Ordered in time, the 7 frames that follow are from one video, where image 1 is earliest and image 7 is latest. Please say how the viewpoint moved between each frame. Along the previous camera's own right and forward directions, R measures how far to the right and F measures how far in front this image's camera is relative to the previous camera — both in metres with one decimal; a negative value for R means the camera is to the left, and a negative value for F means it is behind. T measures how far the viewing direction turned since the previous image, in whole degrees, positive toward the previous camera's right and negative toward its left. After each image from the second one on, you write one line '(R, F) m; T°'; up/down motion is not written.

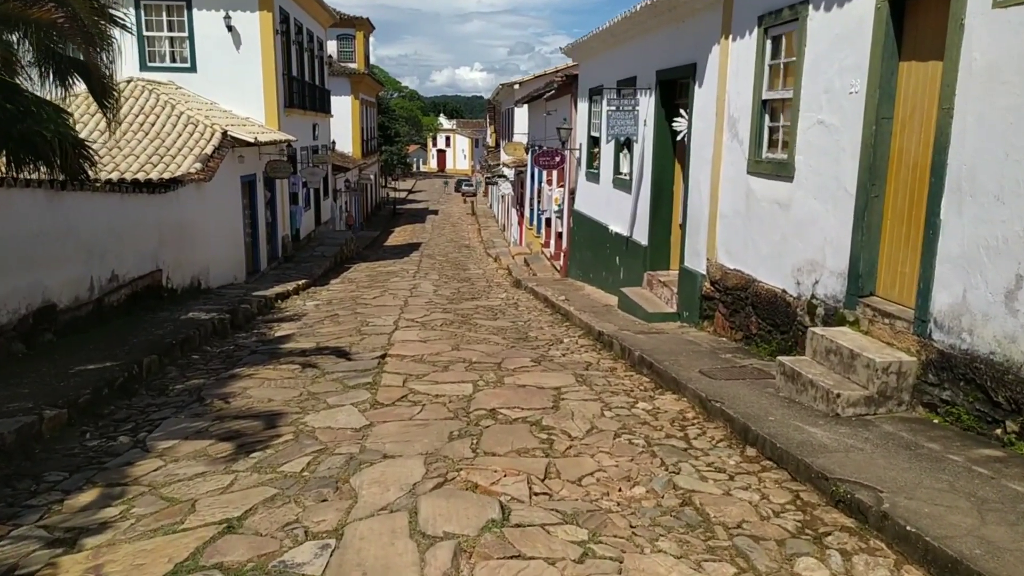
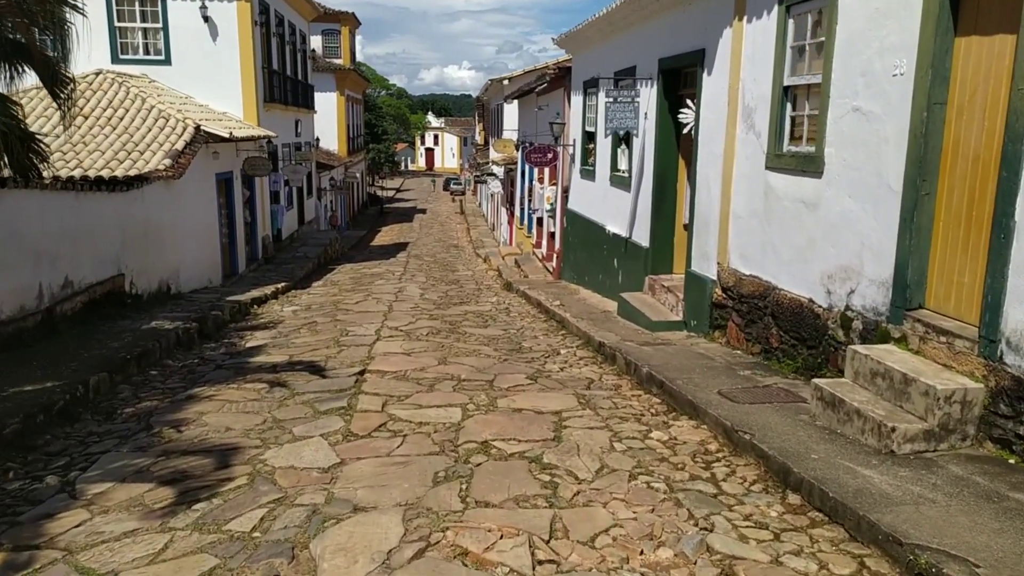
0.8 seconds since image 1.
(0.0, +0.8) m; +1°
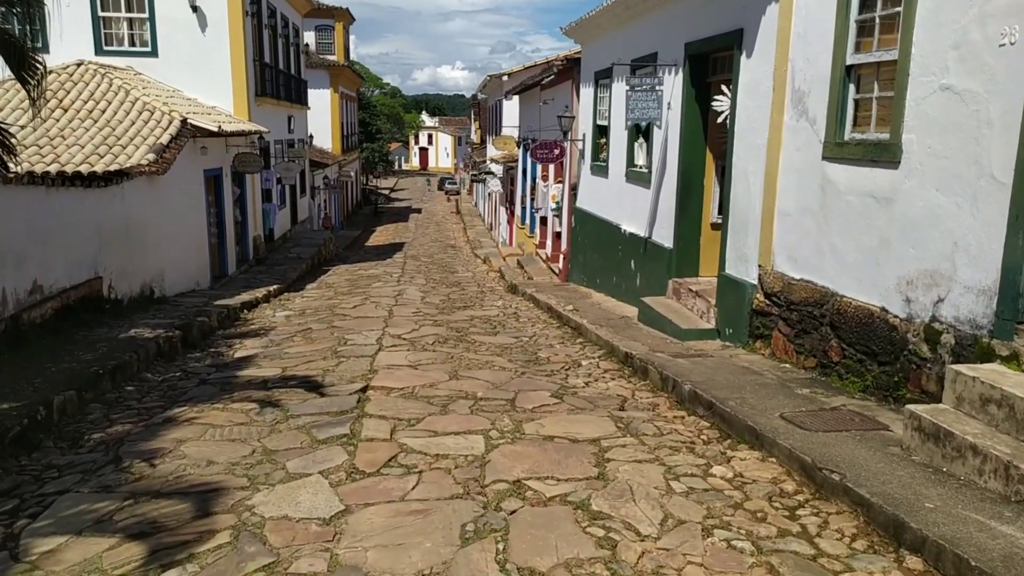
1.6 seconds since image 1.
(-0.2, +0.8) m; +1°
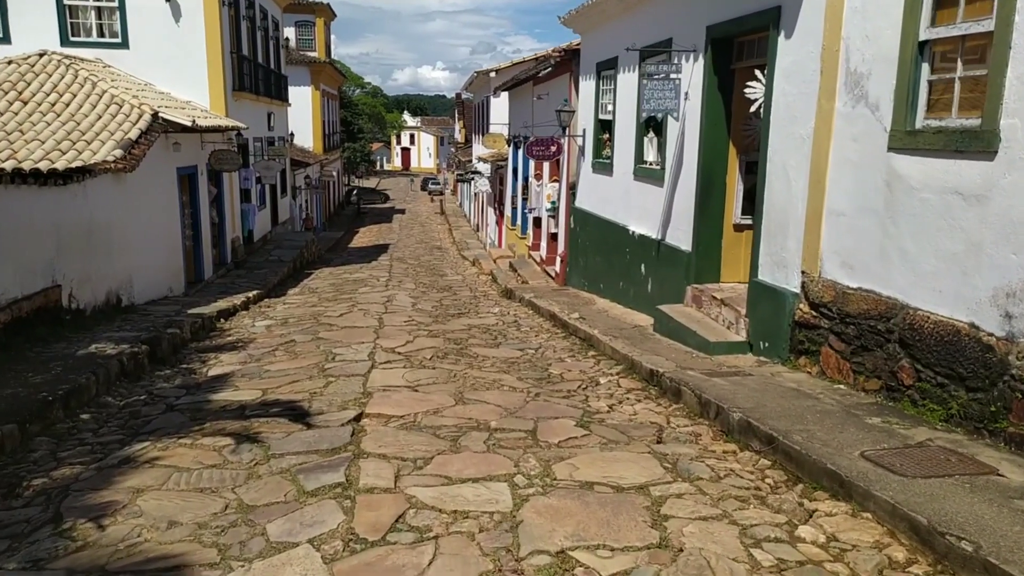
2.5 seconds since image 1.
(-0.3, +0.8) m; +1°
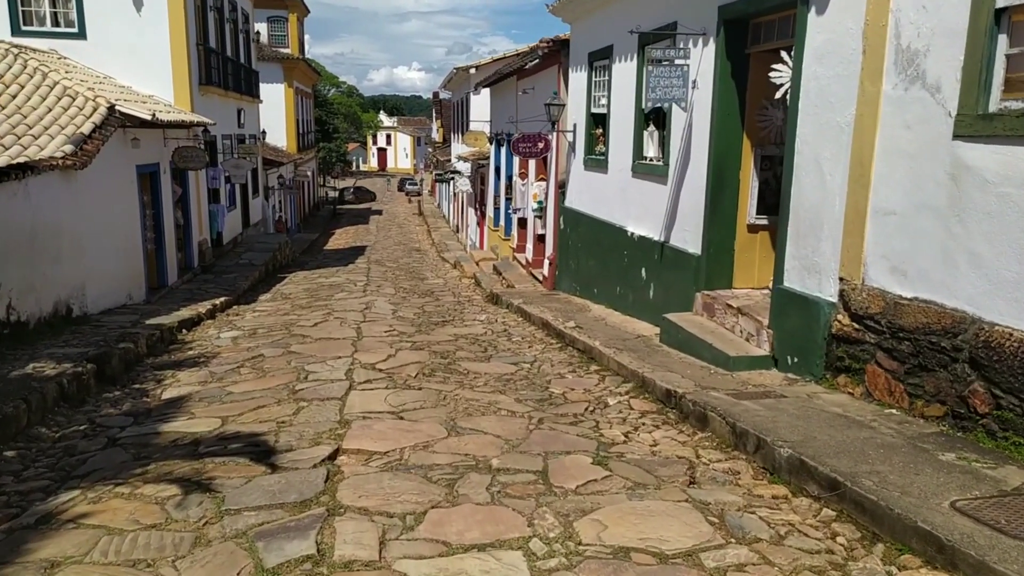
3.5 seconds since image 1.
(-0.2, +0.8) m; +2°
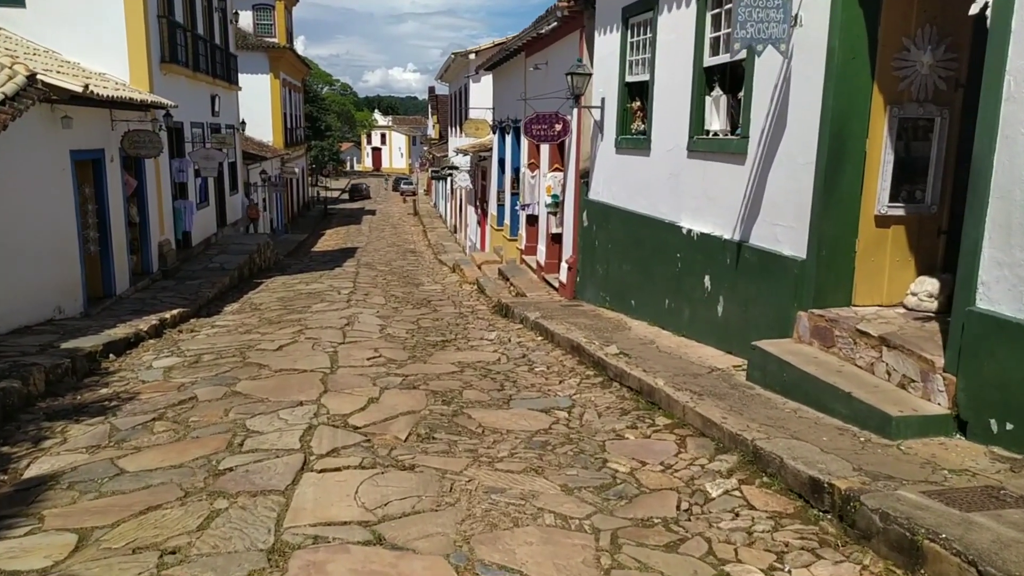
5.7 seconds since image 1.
(-0.3, +2.2) m; 0°
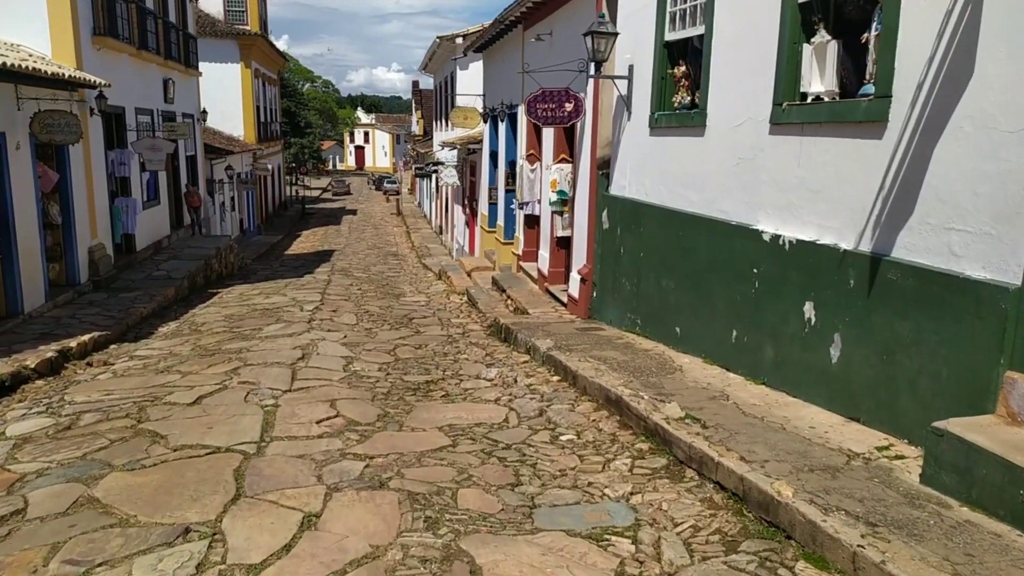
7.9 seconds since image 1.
(-0.2, +2.2) m; +1°
